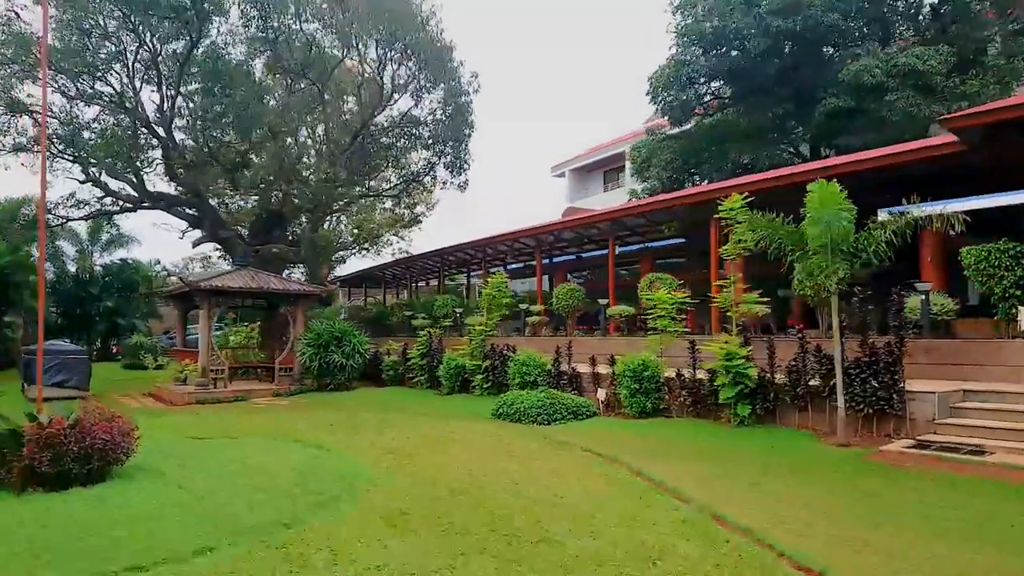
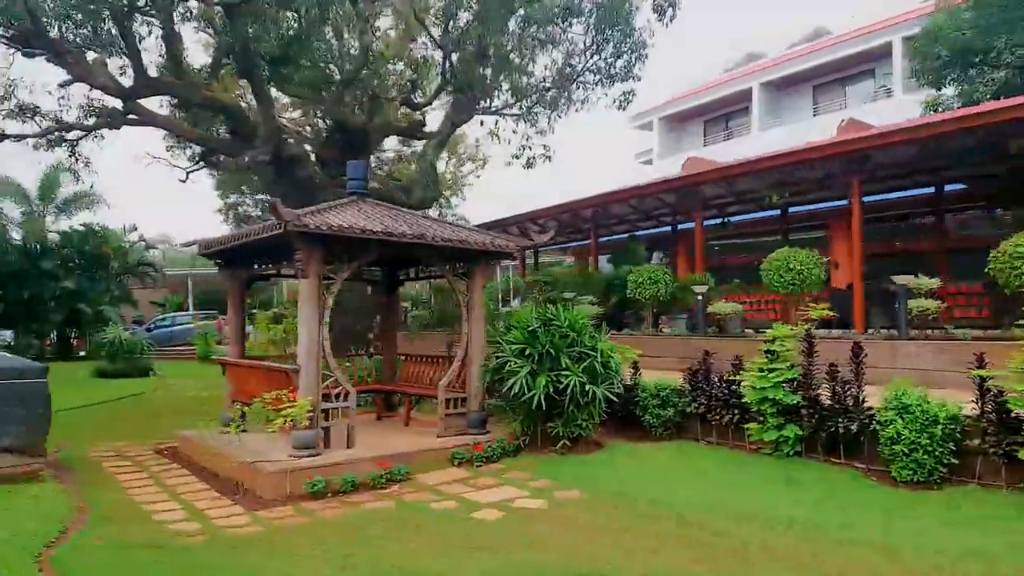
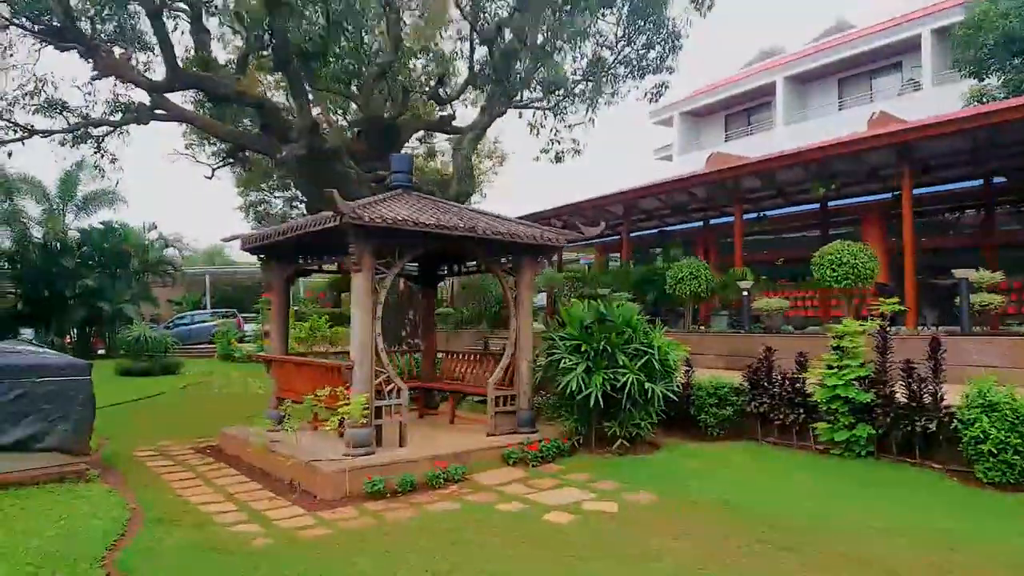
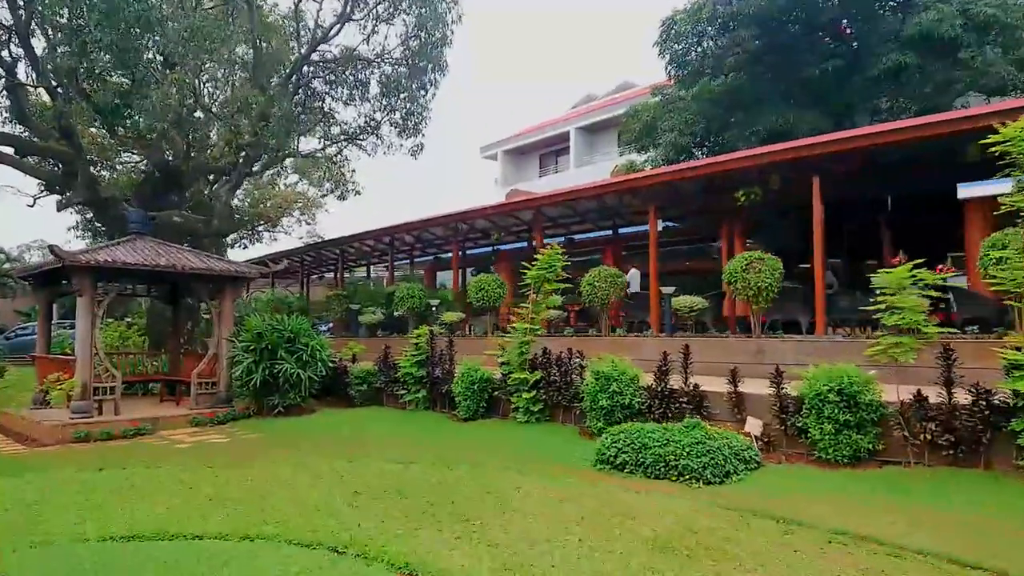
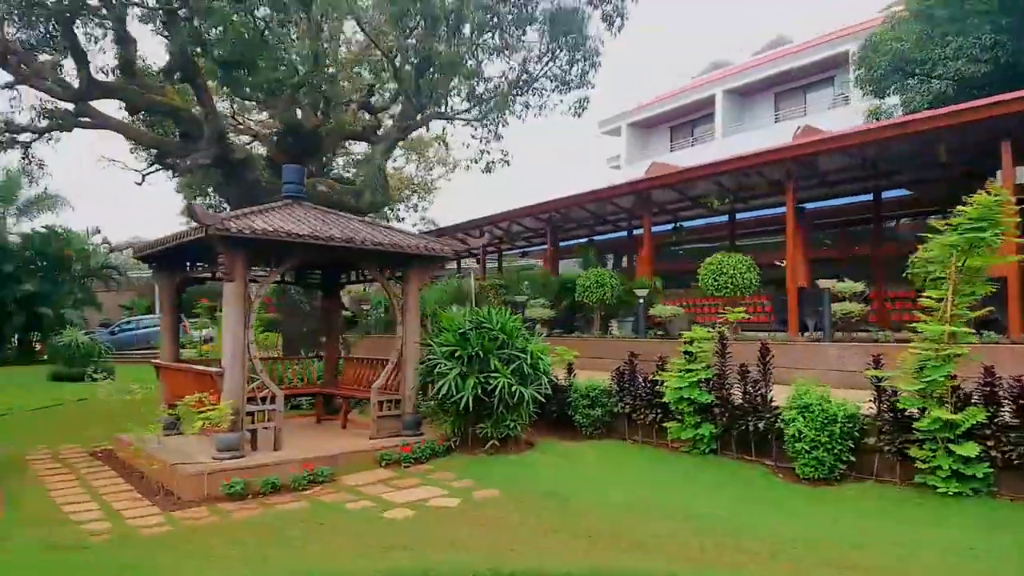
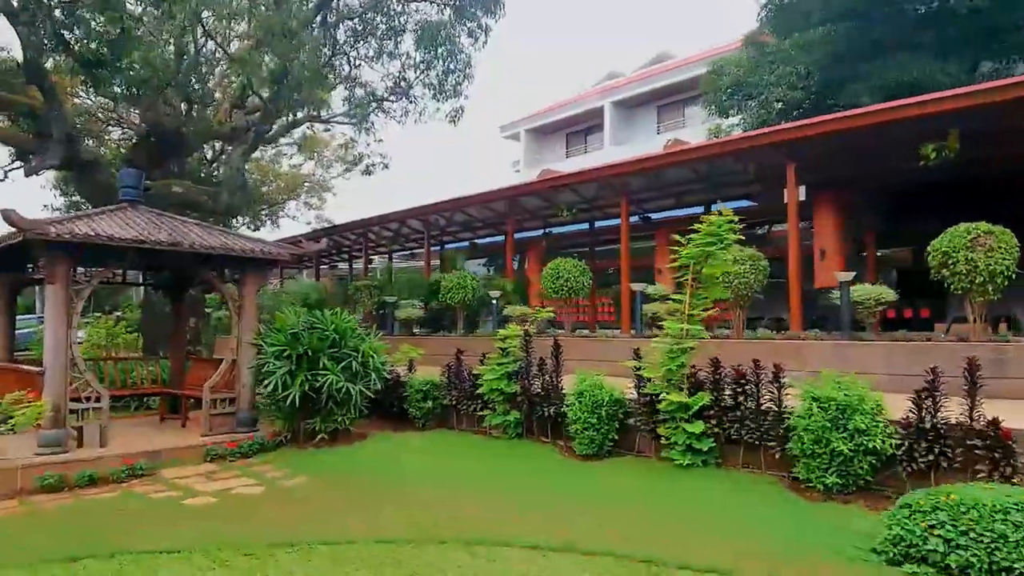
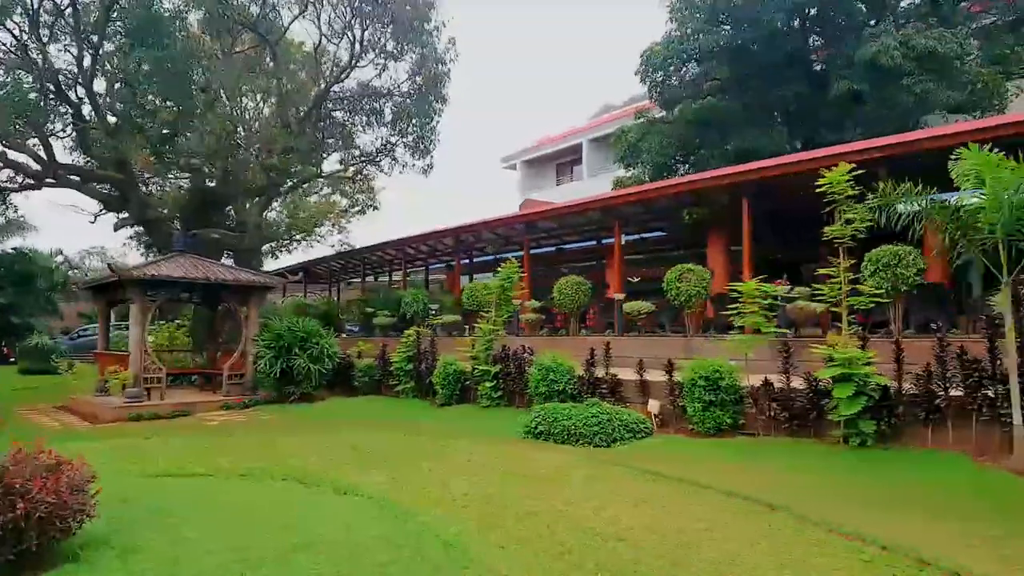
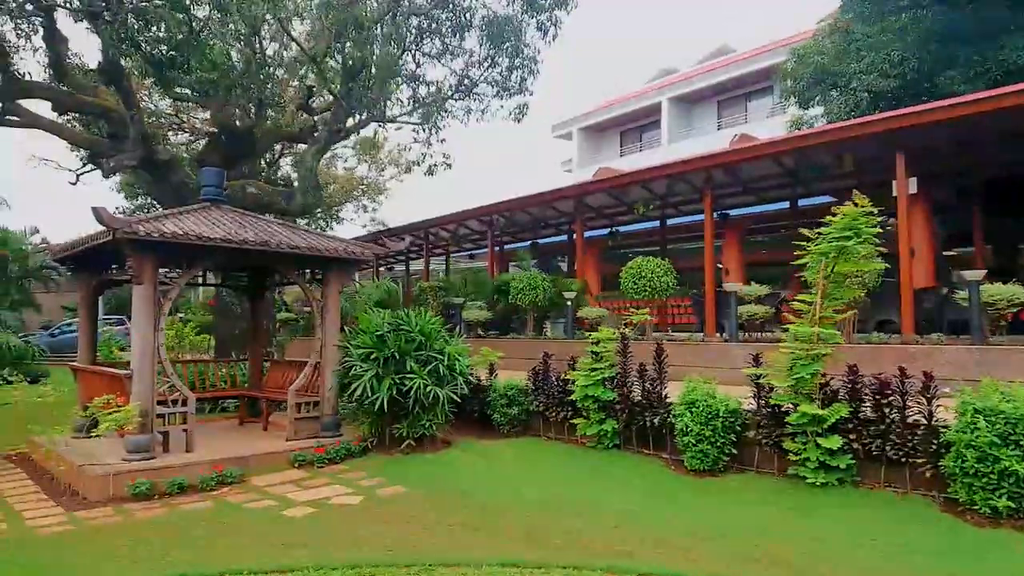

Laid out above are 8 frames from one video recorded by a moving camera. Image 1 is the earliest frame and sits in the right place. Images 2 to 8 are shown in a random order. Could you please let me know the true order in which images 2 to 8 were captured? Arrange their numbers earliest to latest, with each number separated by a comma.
7, 4, 6, 8, 5, 2, 3
